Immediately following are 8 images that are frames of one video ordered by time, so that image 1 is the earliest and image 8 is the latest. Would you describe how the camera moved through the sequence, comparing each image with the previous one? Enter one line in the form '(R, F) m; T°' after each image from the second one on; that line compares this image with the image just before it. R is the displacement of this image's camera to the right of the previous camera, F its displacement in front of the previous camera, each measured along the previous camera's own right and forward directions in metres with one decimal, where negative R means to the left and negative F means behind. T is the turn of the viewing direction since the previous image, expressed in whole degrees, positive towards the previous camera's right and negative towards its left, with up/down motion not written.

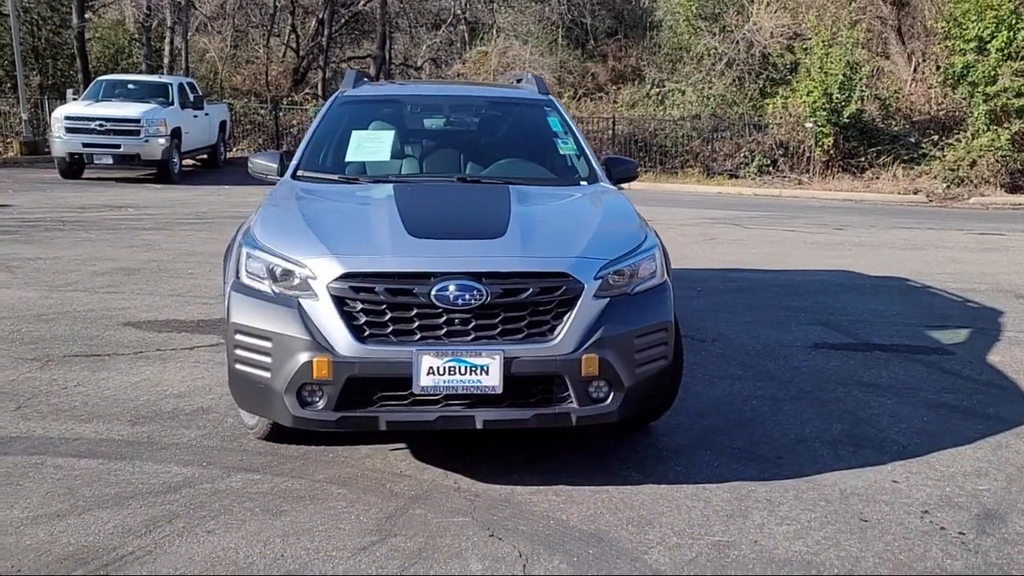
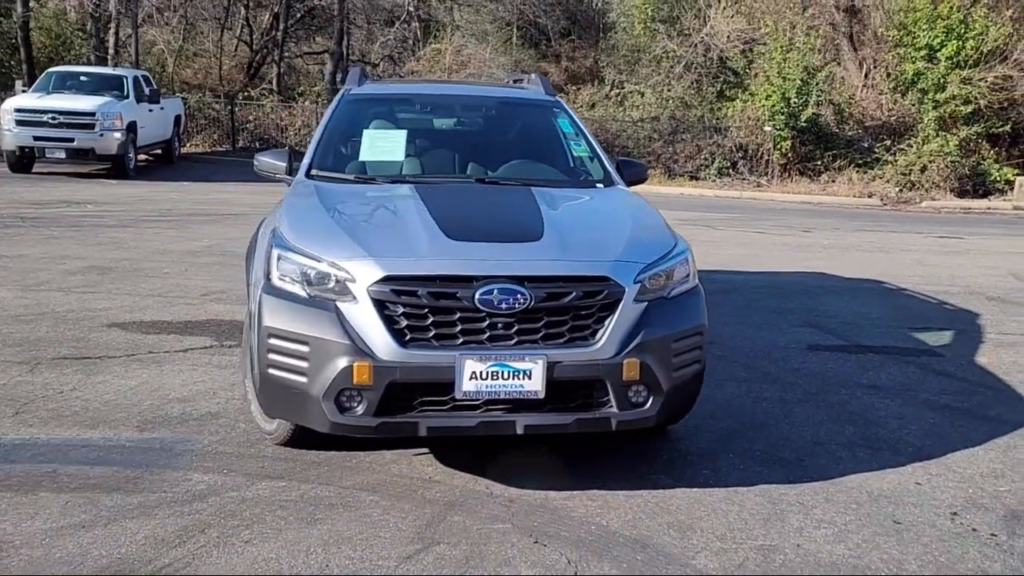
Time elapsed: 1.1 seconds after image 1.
(-0.4, +0.1) m; +3°
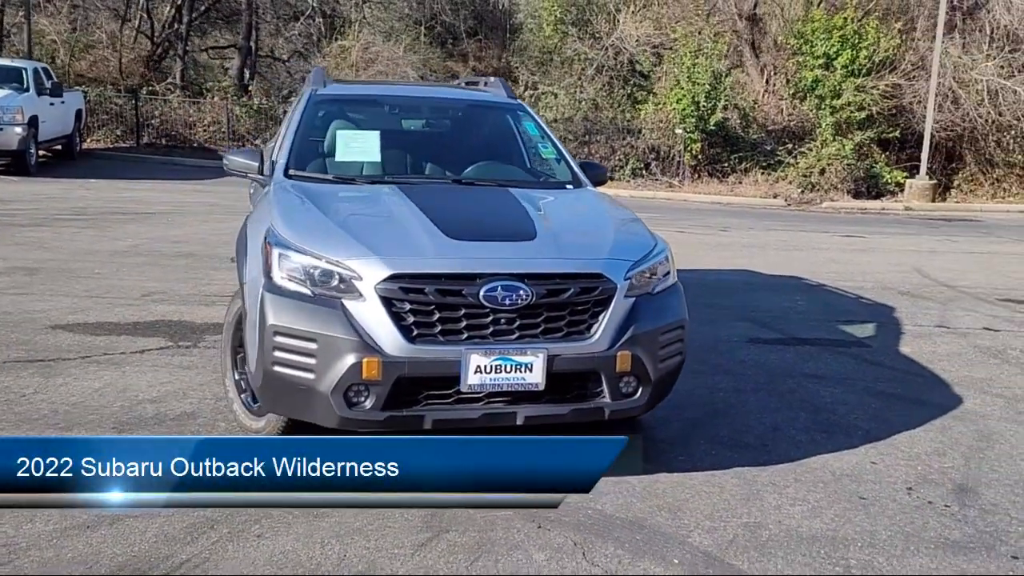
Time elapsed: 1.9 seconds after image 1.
(-0.5, -0.2) m; +6°
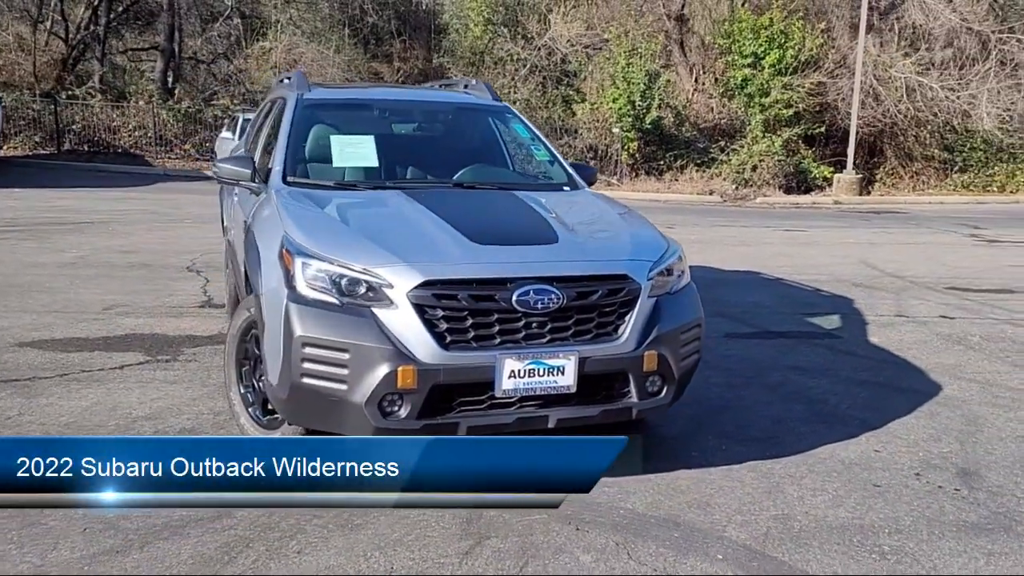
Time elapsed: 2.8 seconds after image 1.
(-0.5, 0.0) m; +5°
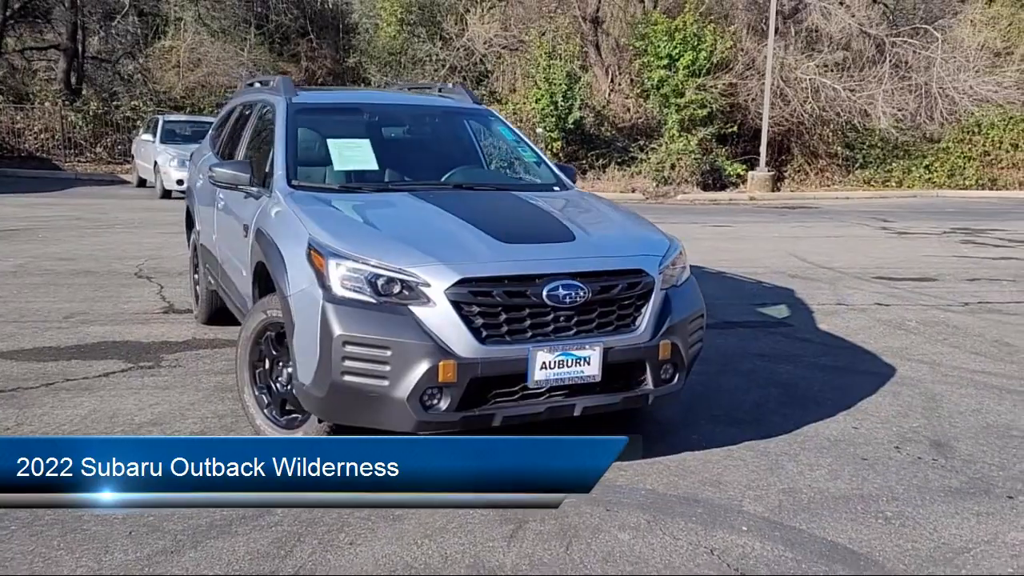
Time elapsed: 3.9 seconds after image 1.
(-0.6, -0.2) m; +6°
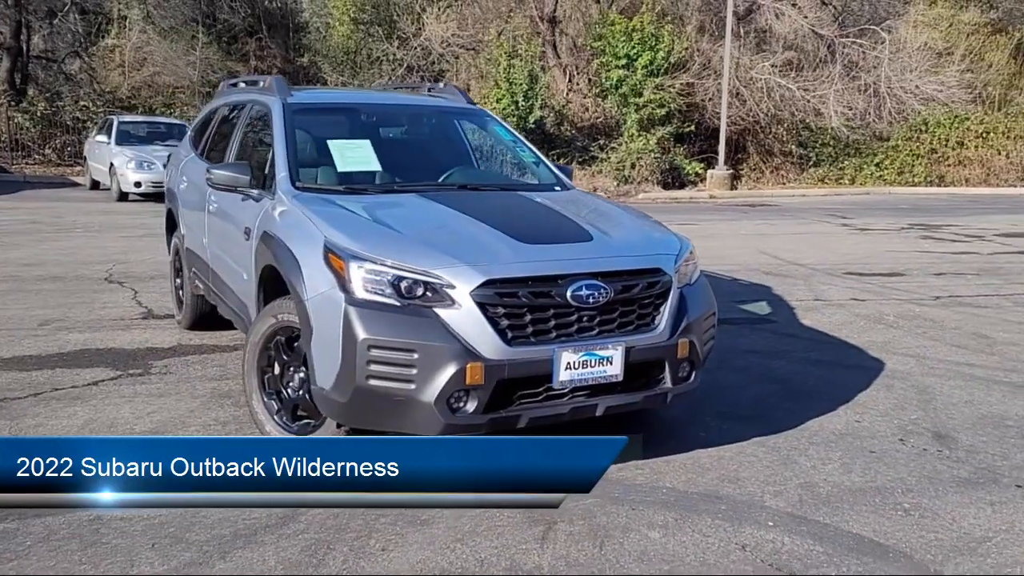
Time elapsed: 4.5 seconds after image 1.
(-0.3, 0.0) m; +3°
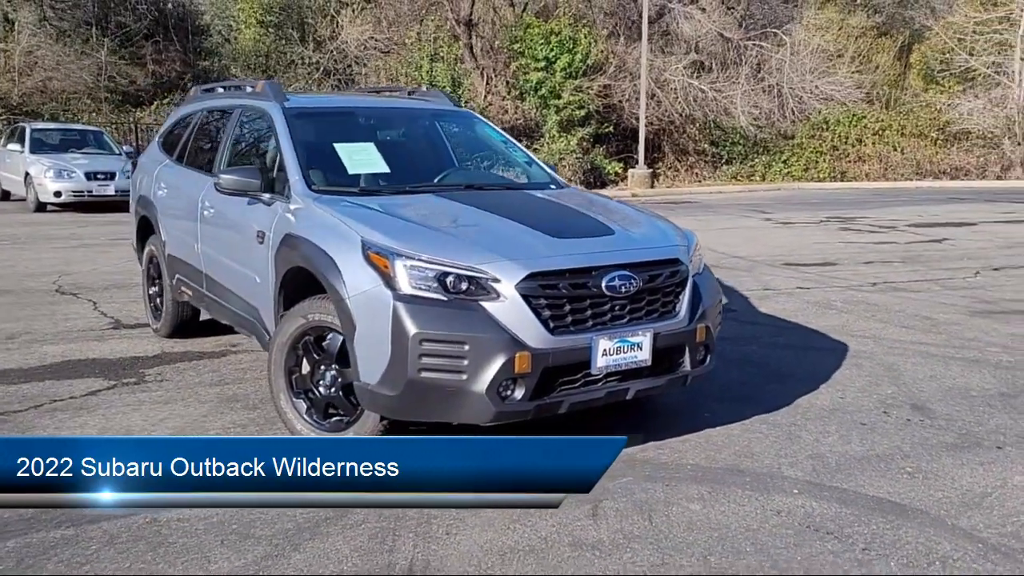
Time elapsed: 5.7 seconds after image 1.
(-0.7, -0.2) m; +6°
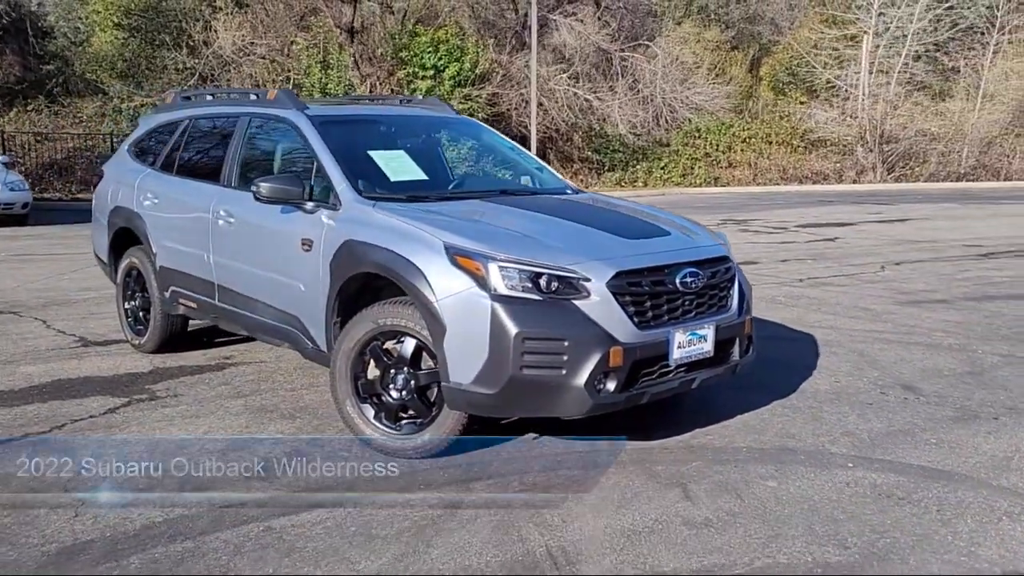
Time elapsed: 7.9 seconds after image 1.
(-1.2, -0.1) m; +9°
